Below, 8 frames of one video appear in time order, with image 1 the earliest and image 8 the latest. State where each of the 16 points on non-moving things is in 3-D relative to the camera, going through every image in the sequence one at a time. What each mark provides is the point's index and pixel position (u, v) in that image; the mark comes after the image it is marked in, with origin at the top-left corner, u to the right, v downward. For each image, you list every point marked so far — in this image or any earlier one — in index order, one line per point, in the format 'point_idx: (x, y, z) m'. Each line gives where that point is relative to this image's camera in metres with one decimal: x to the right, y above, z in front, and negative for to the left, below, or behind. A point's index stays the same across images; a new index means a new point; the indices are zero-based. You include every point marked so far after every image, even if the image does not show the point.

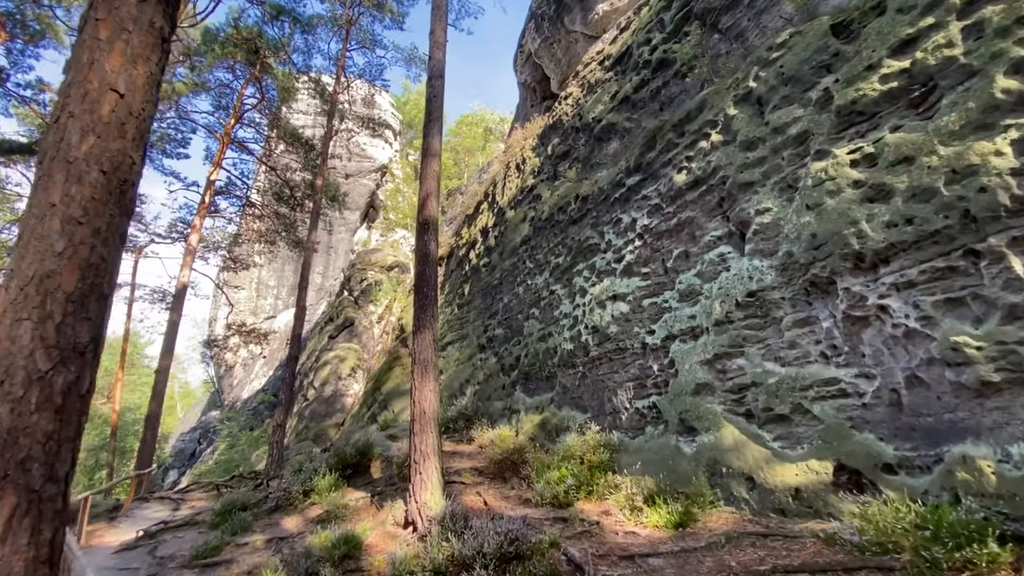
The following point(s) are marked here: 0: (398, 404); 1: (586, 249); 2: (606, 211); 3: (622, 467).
0: (-3.2, -3.2, +13.0) m
1: (+1.3, +0.7, +8.5) m
2: (+1.6, +1.3, +8.4) m
3: (+1.4, -2.3, +6.0) m
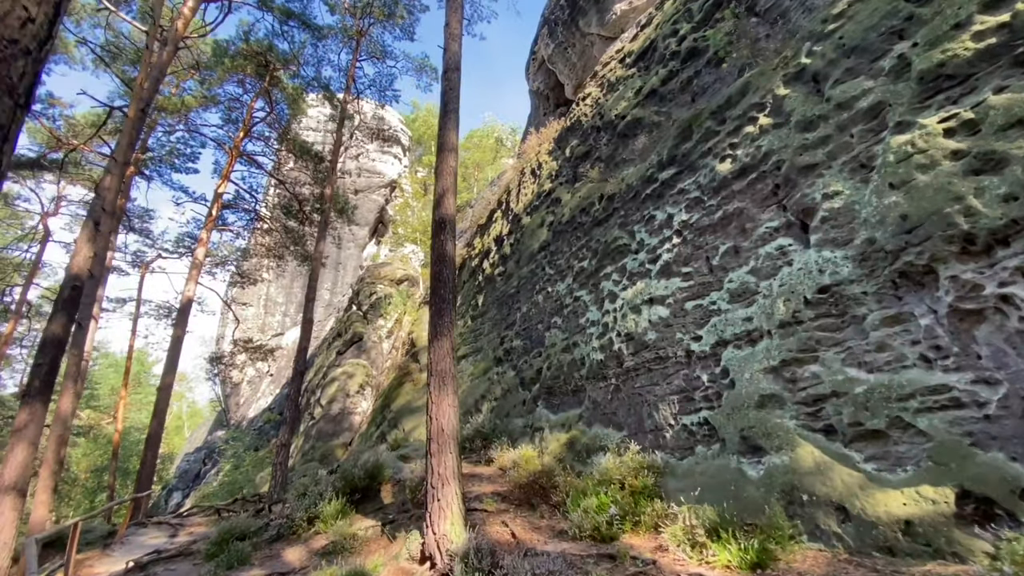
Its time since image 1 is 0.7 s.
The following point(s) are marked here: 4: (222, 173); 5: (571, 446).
0: (-2.7, -3.5, +12.3) m
1: (+1.7, +0.6, +7.8) m
2: (+2.0, +1.3, +7.7) m
3: (+1.7, -2.2, +5.2) m
4: (-12.1, +4.8, +19.8) m
5: (+0.9, -2.3, +7.0) m
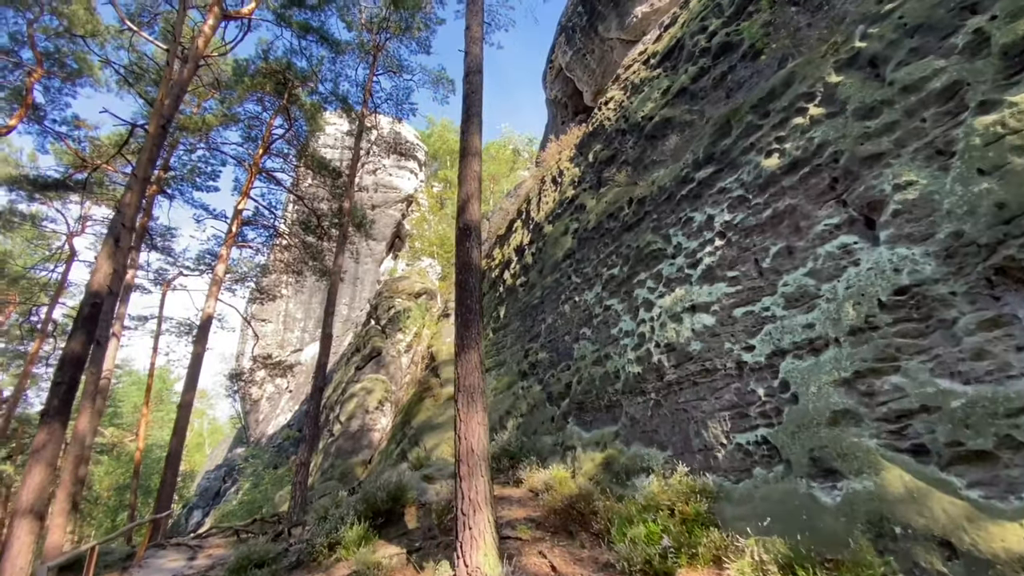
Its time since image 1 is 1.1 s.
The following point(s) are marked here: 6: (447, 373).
0: (-2.0, -3.8, +11.8) m
1: (+2.1, +0.5, +7.3) m
2: (+2.4, +1.2, +7.3) m
3: (+2.1, -2.3, +4.6) m
4: (-11.4, +4.2, +19.9) m
5: (+1.3, -2.5, +6.5) m
6: (-1.9, -2.5, +14.0) m
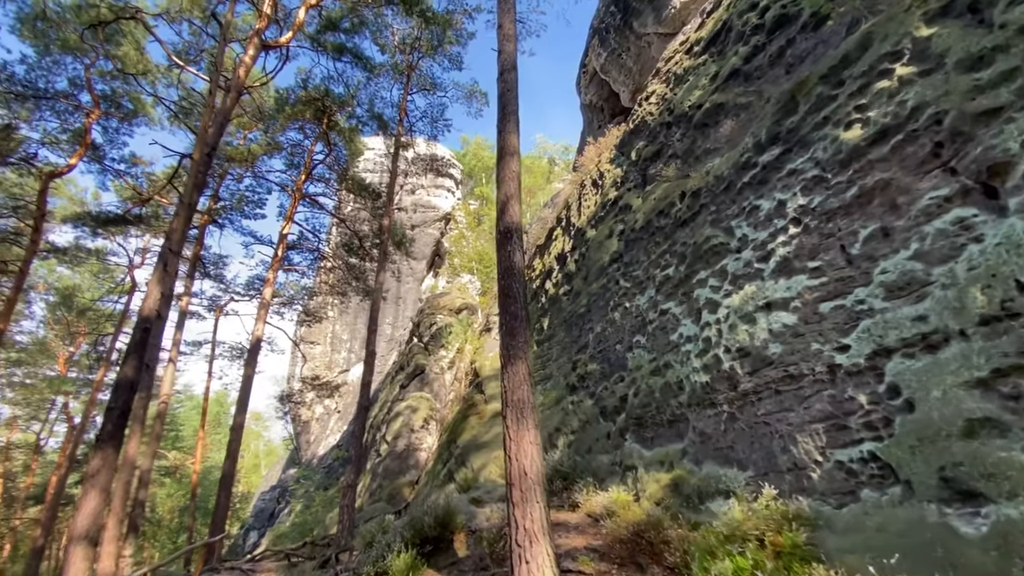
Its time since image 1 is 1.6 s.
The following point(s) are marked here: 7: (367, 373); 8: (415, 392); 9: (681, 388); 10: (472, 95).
0: (-0.8, -4.1, +11.3) m
1: (+2.8, +0.5, +6.6) m
2: (+3.0, +1.2, +6.6) m
3: (+2.7, -2.2, +3.9) m
4: (-9.8, +3.2, +20.5) m
5: (+2.0, -2.5, +5.8) m
6: (-0.6, -2.9, +13.5) m
7: (-3.8, -2.2, +12.2) m
8: (-3.8, -4.1, +18.4) m
9: (+2.3, -1.3, +6.4) m
10: (-1.4, +6.9, +17.0) m
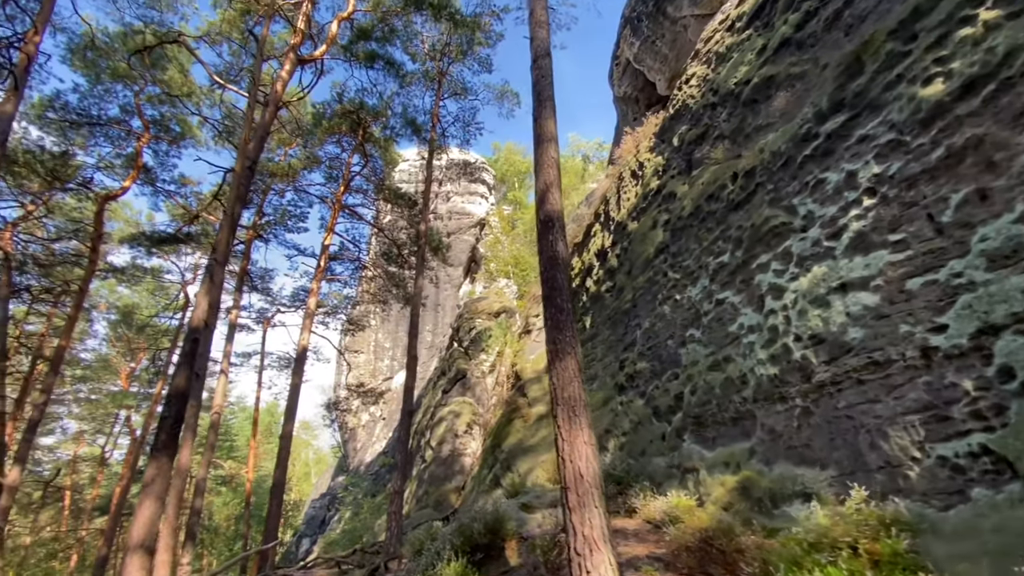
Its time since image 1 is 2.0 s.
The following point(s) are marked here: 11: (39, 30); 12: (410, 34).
0: (+0.3, -4.1, +11.0) m
1: (+3.3, +0.7, +6.1) m
2: (+3.6, +1.4, +6.1) m
3: (+3.1, -2.0, +3.3) m
4: (-8.2, +2.7, +20.9) m
5: (+2.6, -2.3, +5.3) m
6: (+0.6, -2.9, +13.2) m
7: (-2.6, -2.3, +12.1) m
8: (-2.1, -4.2, +18.3) m
9: (+2.9, -1.2, +5.9) m
10: (-0.3, +6.8, +16.8) m
11: (-11.3, +6.2, +11.3) m
12: (-3.5, +8.7, +16.2) m
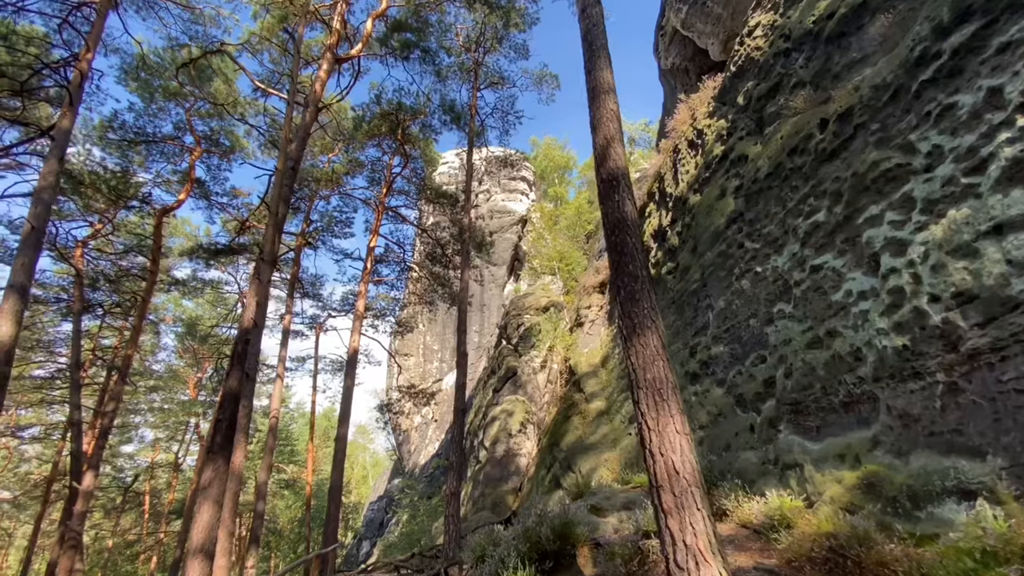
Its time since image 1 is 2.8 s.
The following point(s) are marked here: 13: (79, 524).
0: (+1.6, -3.8, +10.2) m
1: (+3.9, +1.2, +5.1) m
2: (+4.2, +1.9, +5.0) m
3: (+3.6, -1.5, +2.3) m
4: (-6.2, +2.6, +20.9) m
5: (+3.3, -1.8, +4.3) m
6: (+2.1, -2.6, +12.4) m
7: (-1.3, -2.1, +11.6) m
8: (-0.1, -4.0, +17.7) m
9: (+3.6, -0.7, +4.9) m
10: (+1.0, +7.1, +16.1) m
11: (-10.4, +5.9, +11.7) m
12: (-2.3, +8.8, +15.8) m
13: (-11.9, -6.4, +12.9) m
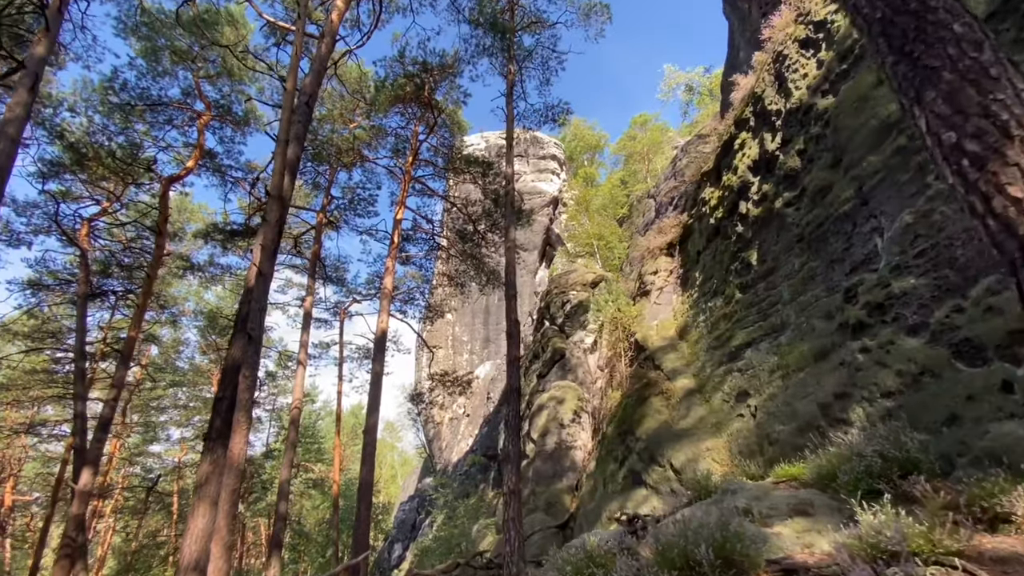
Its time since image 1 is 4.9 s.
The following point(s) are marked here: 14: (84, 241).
0: (+2.9, -2.8, +8.0) m
1: (+4.9, +2.2, +2.8) m
2: (+5.1, +2.9, +2.7) m
3: (+4.5, -0.5, 0.0) m
4: (-4.6, +3.5, +19.0) m
5: (+4.3, -0.8, +2.0) m
6: (+3.4, -1.6, +10.1) m
7: (0.0, -1.2, +9.5) m
8: (+1.5, -3.1, +15.6) m
9: (+4.6, +0.3, +2.6) m
10: (+2.3, +8.1, +13.9) m
11: (-9.3, +6.6, +10.0) m
12: (-1.1, +9.7, +13.8) m
13: (-10.5, -5.7, +11.3) m
14: (-15.3, +1.7, +16.8) m
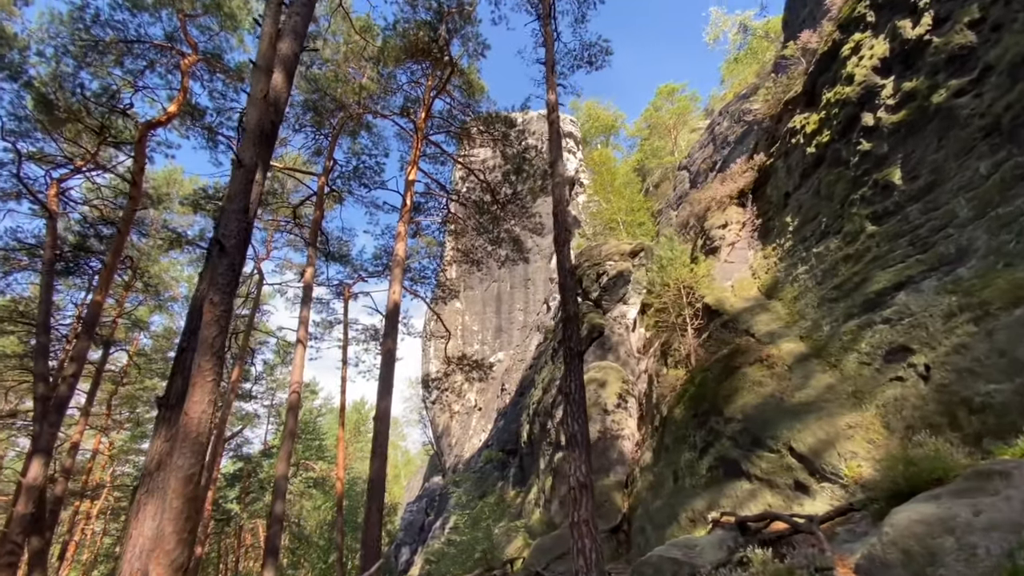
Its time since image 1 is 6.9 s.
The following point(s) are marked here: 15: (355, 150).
0: (+3.7, -1.8, +6.0) m
1: (+5.7, +3.2, +0.8) m
2: (+5.9, +3.9, +0.7) m
3: (+5.3, +0.5, -2.0) m
4: (-3.8, +4.4, +17.0) m
5: (+5.1, +0.2, 0.0) m
6: (+4.3, -0.6, +8.1) m
7: (+0.9, -0.2, +7.5) m
8: (+2.4, -2.1, +13.6) m
9: (+5.4, +1.3, +0.6) m
10: (+3.2, +9.0, +11.9) m
11: (-8.4, +7.6, +8.0) m
12: (-0.2, +10.7, +11.8) m
13: (-9.6, -4.8, +9.3) m
14: (-14.4, +2.6, +14.8) m
15: (-5.8, +5.2, +17.3) m
